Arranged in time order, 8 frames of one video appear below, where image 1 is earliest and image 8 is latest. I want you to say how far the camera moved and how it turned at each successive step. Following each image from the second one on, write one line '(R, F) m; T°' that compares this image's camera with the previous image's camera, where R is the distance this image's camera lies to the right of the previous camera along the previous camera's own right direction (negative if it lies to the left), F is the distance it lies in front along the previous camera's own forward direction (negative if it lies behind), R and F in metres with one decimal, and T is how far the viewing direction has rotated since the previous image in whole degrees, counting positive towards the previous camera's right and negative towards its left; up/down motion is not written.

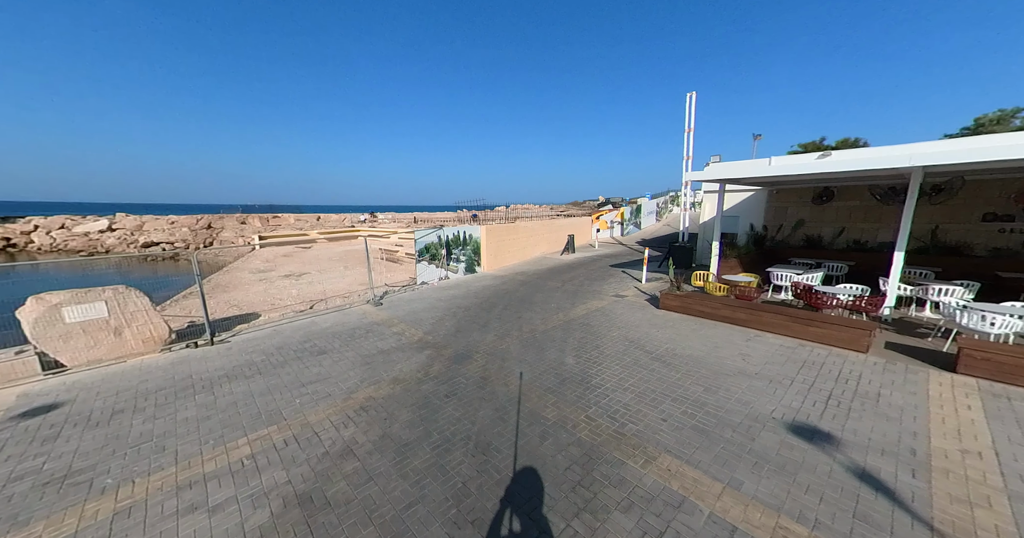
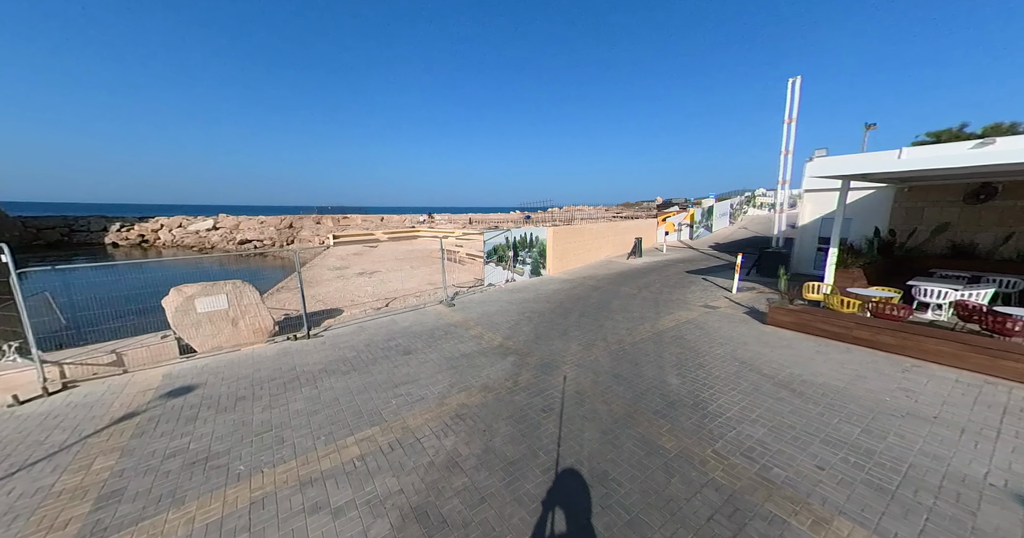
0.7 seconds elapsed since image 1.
(-0.3, +0.1) m; -9°
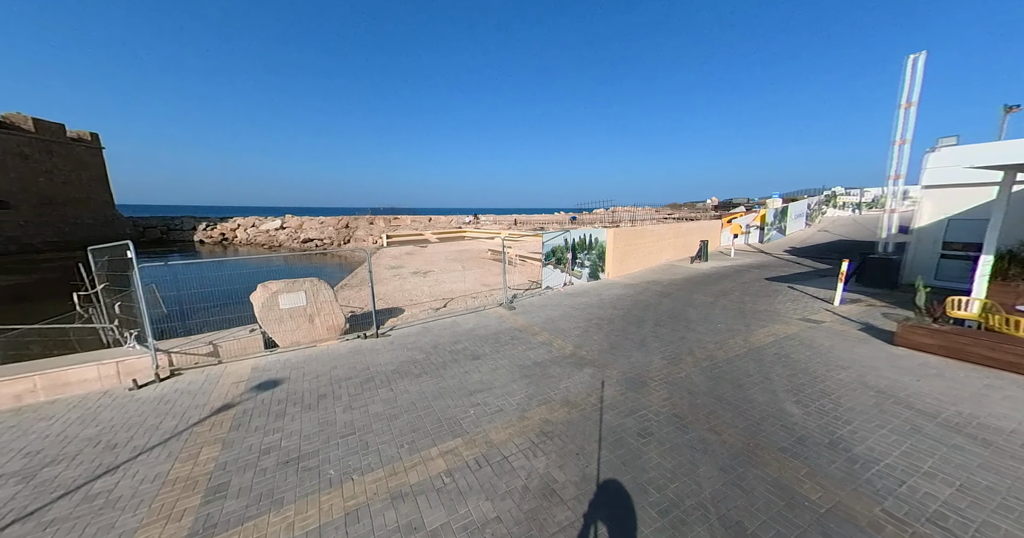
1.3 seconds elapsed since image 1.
(-0.3, +0.1) m; -7°
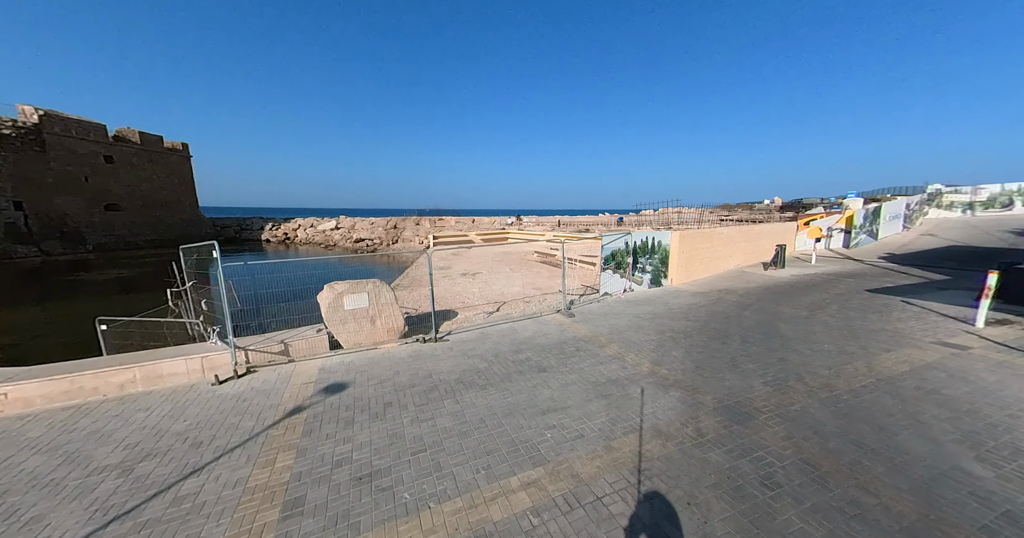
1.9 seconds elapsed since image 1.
(-0.3, +0.2) m; -7°
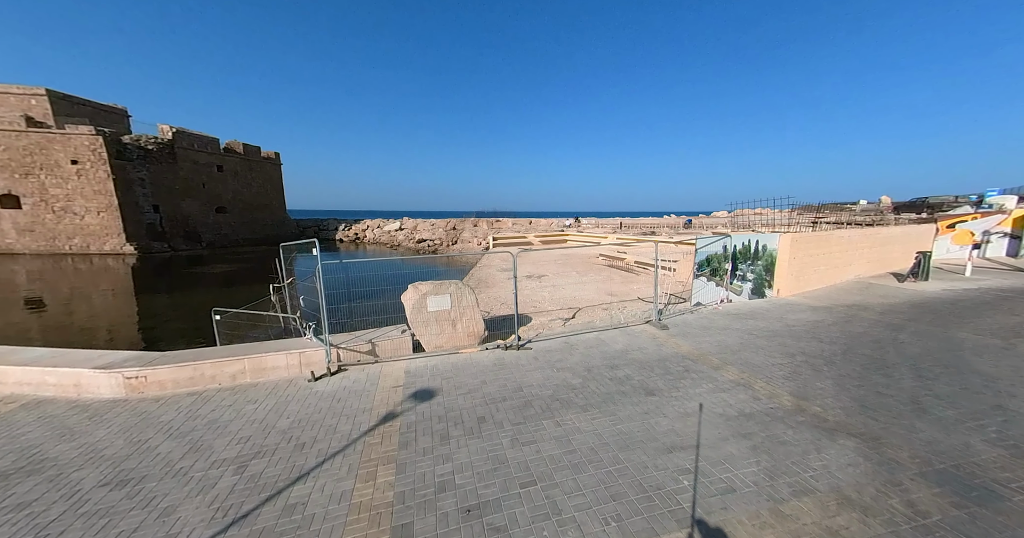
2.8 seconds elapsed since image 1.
(-0.4, +0.3) m; -9°
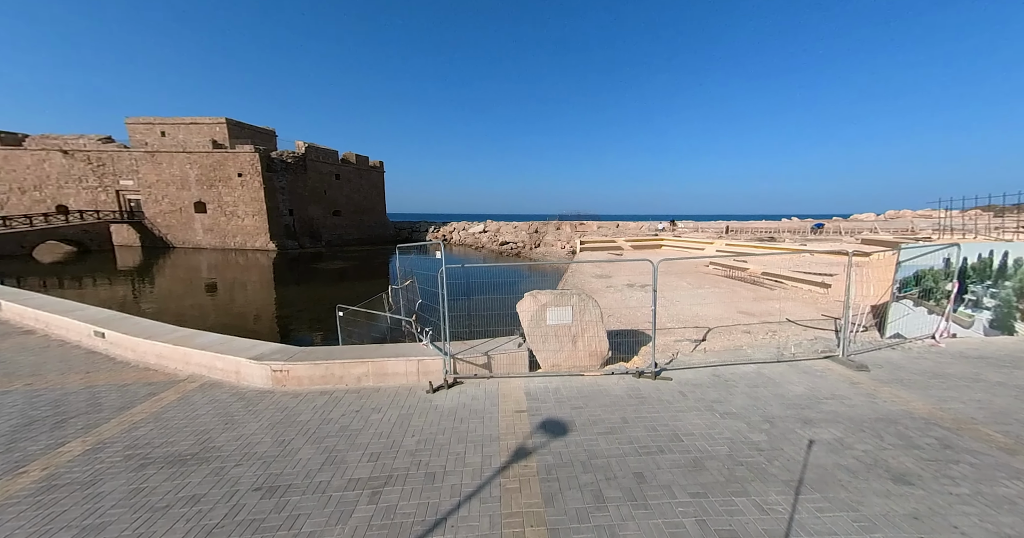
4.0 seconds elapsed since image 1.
(-0.6, +0.5) m; -13°
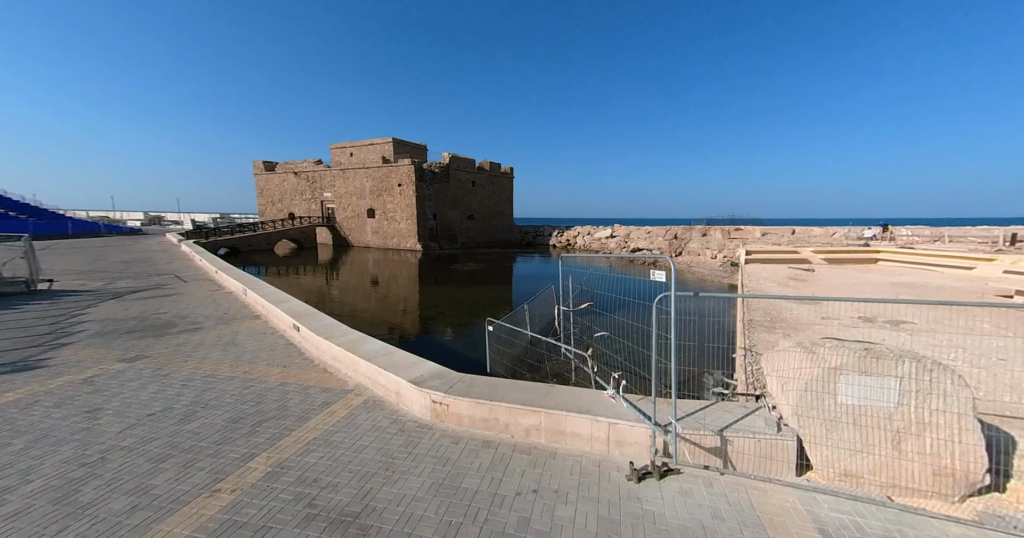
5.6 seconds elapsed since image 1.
(-1.2, +1.4) m; -19°
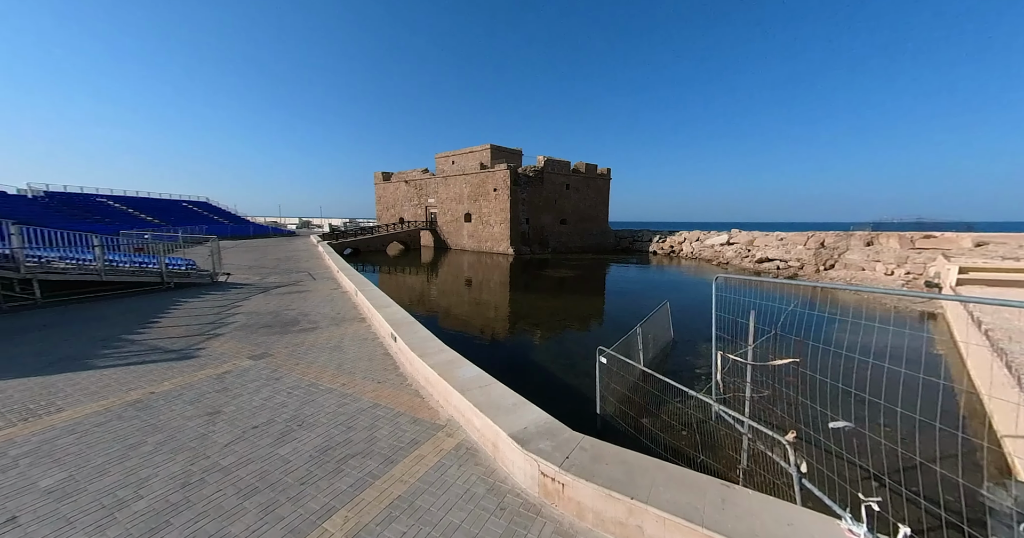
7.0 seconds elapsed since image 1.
(-0.6, +1.4) m; -14°
